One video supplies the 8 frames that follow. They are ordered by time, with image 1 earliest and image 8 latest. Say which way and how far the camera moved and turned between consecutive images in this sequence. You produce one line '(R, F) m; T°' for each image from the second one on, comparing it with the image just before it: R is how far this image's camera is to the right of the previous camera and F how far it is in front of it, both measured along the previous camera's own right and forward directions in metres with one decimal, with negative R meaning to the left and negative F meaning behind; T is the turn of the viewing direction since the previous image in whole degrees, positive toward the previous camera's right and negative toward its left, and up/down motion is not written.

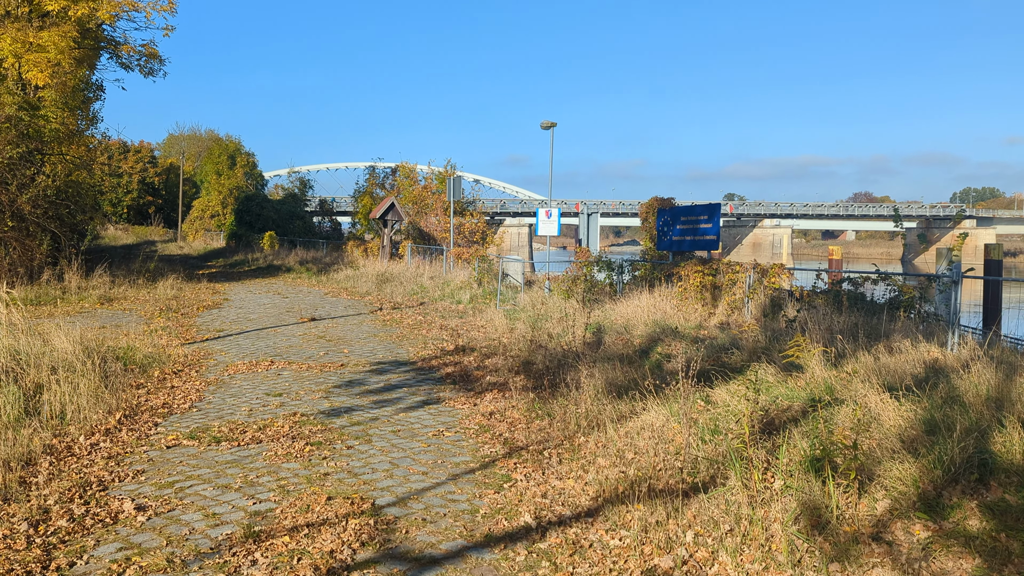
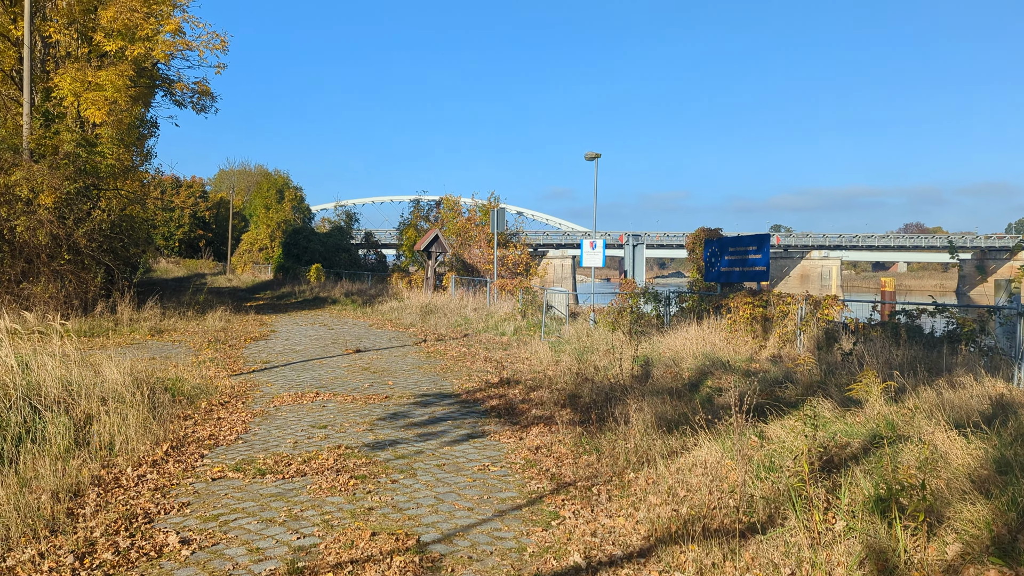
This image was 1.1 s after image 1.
(0.0, +0.1) m; -3°
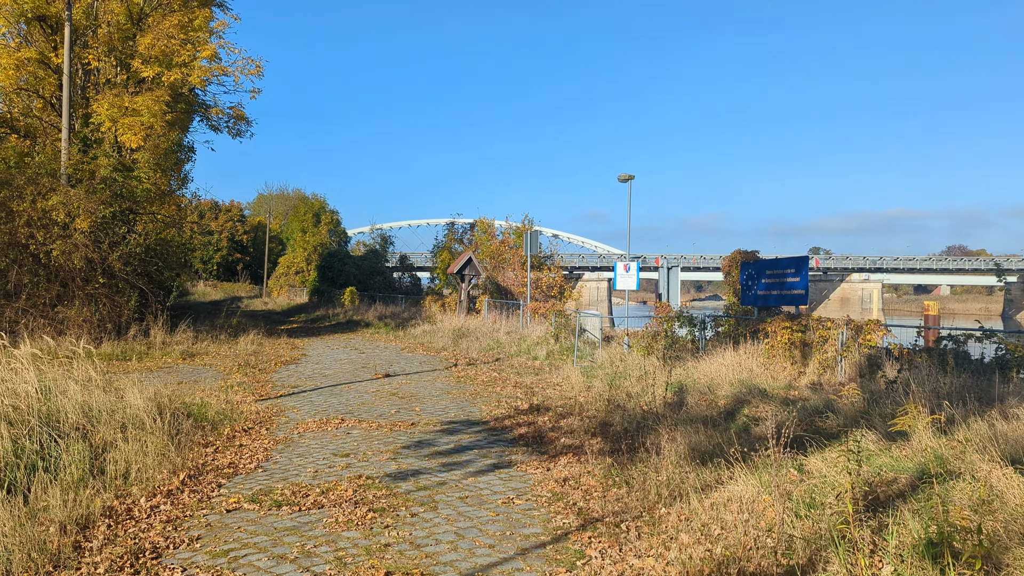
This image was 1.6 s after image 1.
(+0.1, +0.2) m; -2°
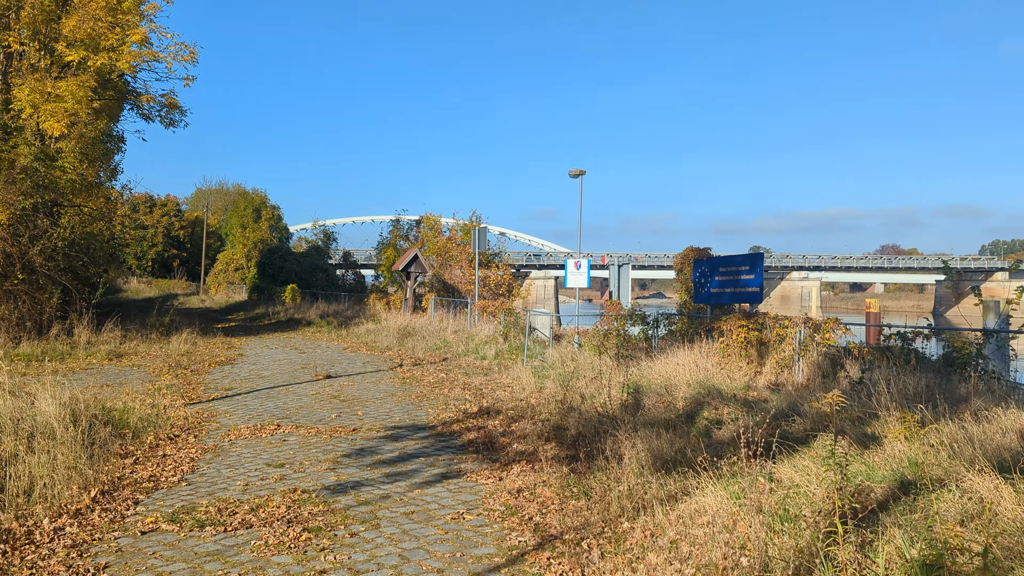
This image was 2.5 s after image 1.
(0.0, +0.5) m; +4°
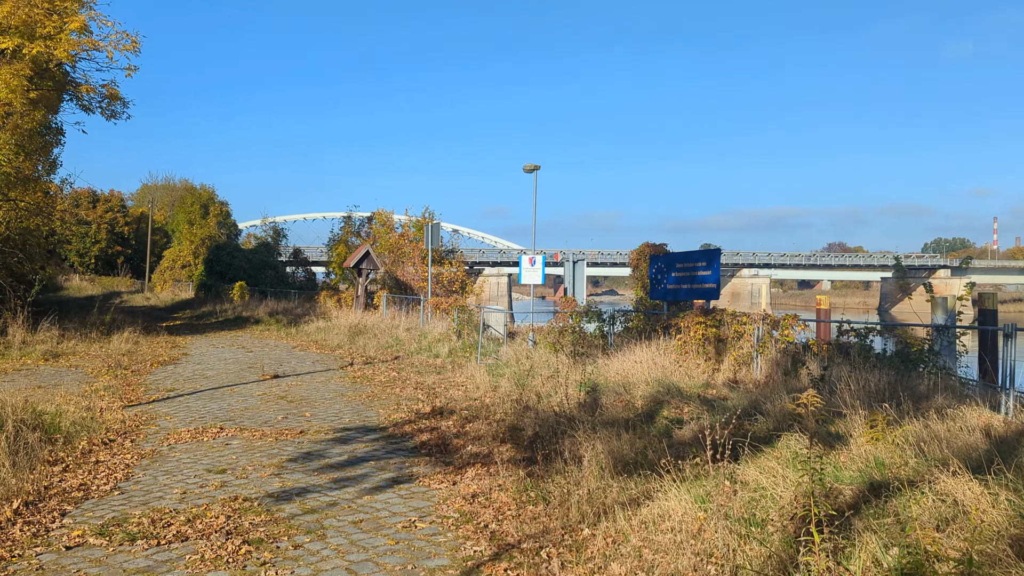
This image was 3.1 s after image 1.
(0.0, +0.3) m; +3°
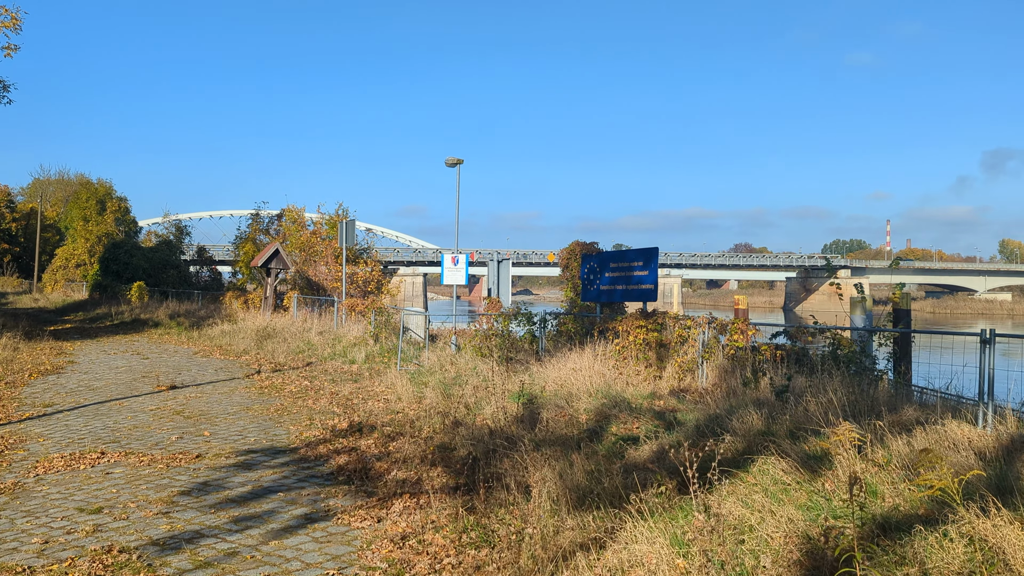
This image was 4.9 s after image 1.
(-0.1, +0.9) m; +6°
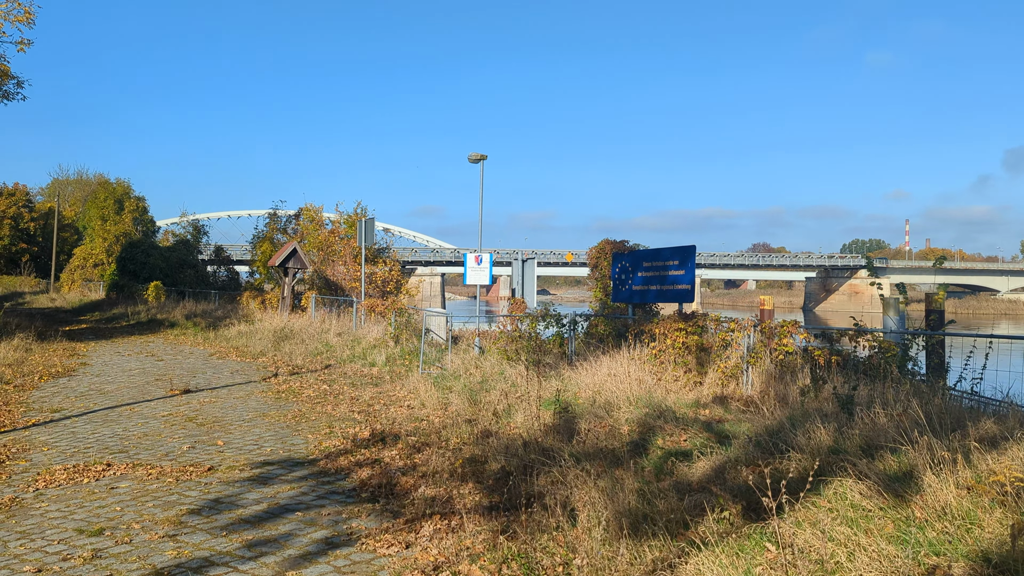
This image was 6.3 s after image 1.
(-0.2, +0.6) m; -1°
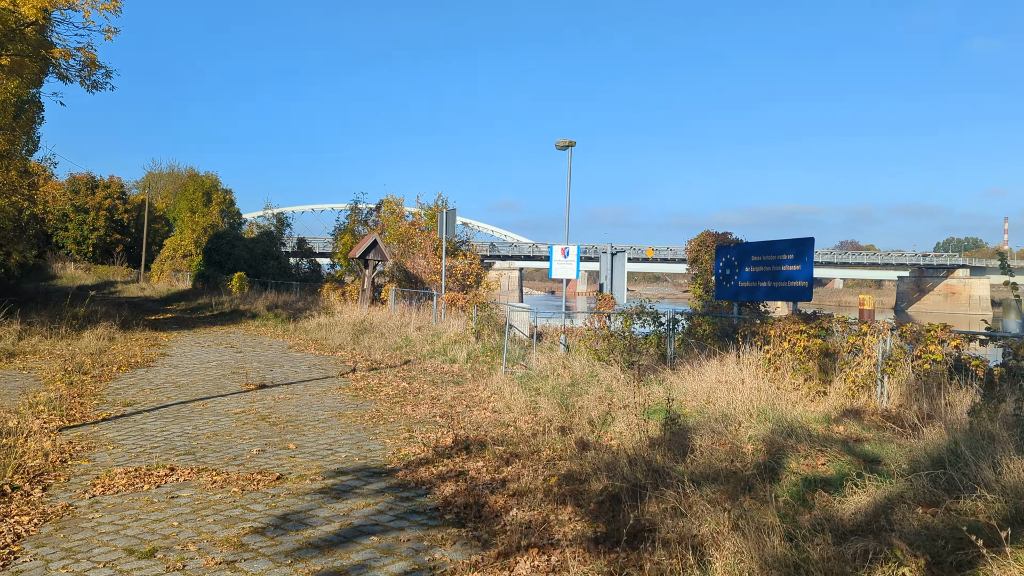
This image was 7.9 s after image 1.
(-0.2, +0.8) m; -5°
